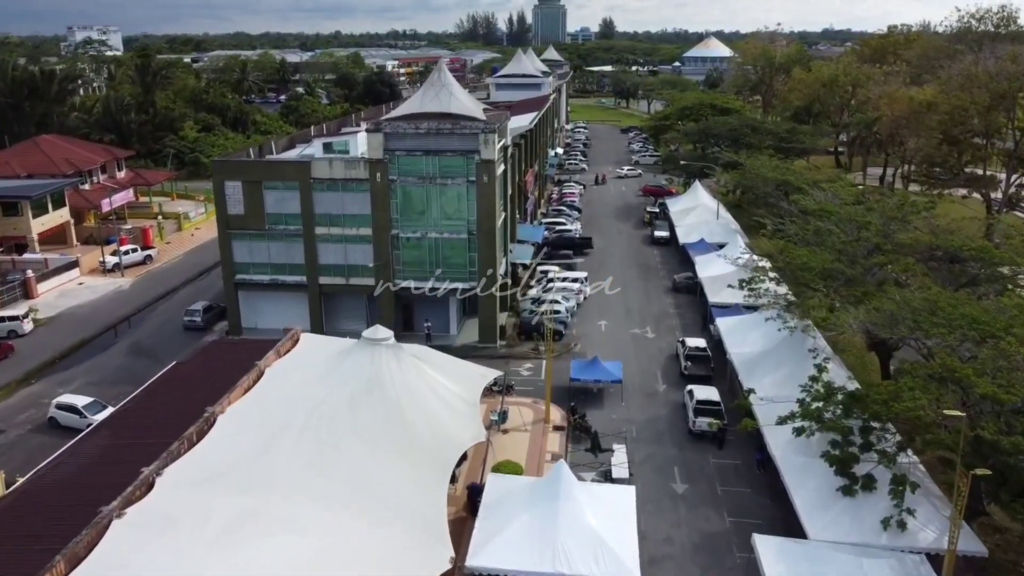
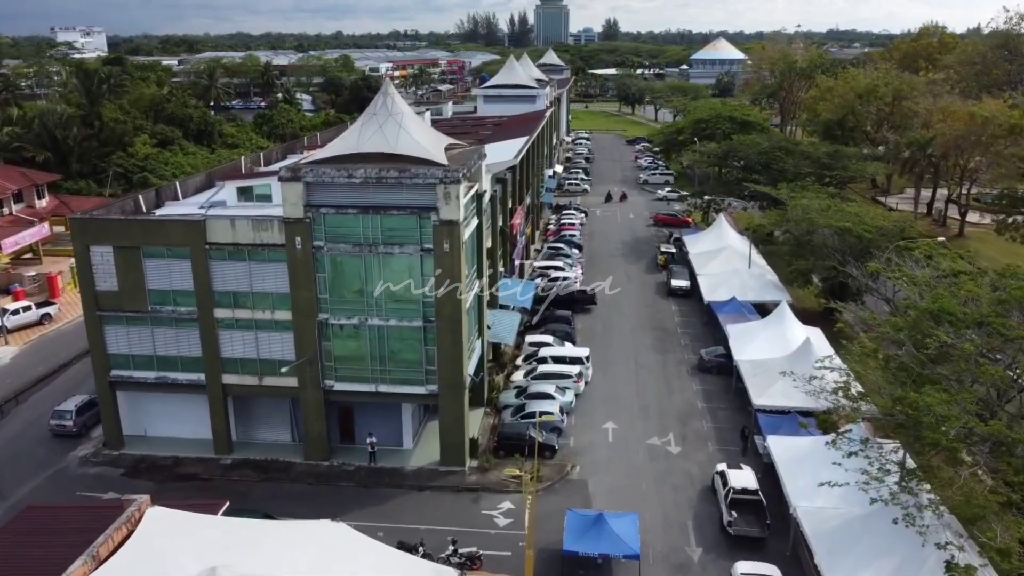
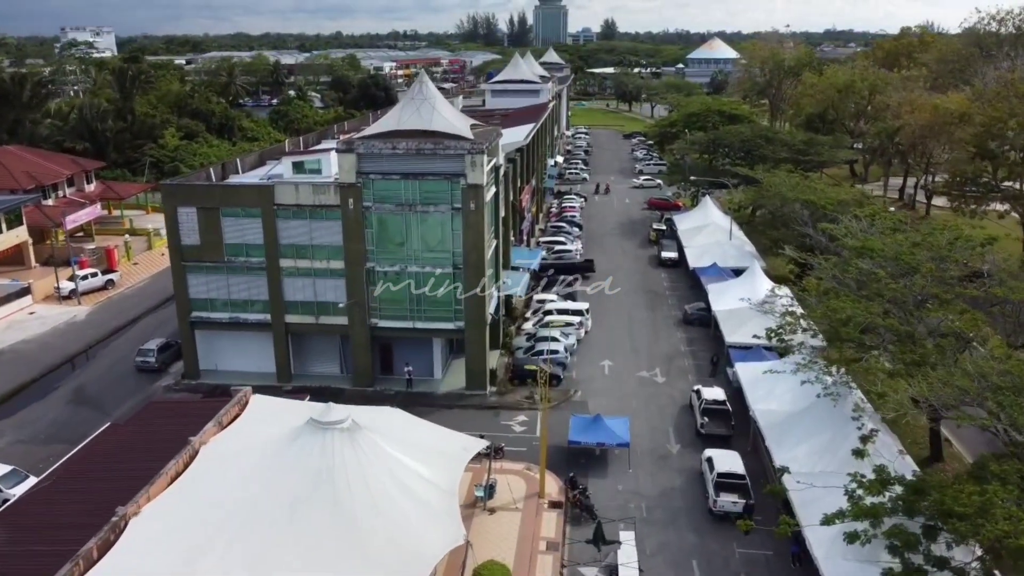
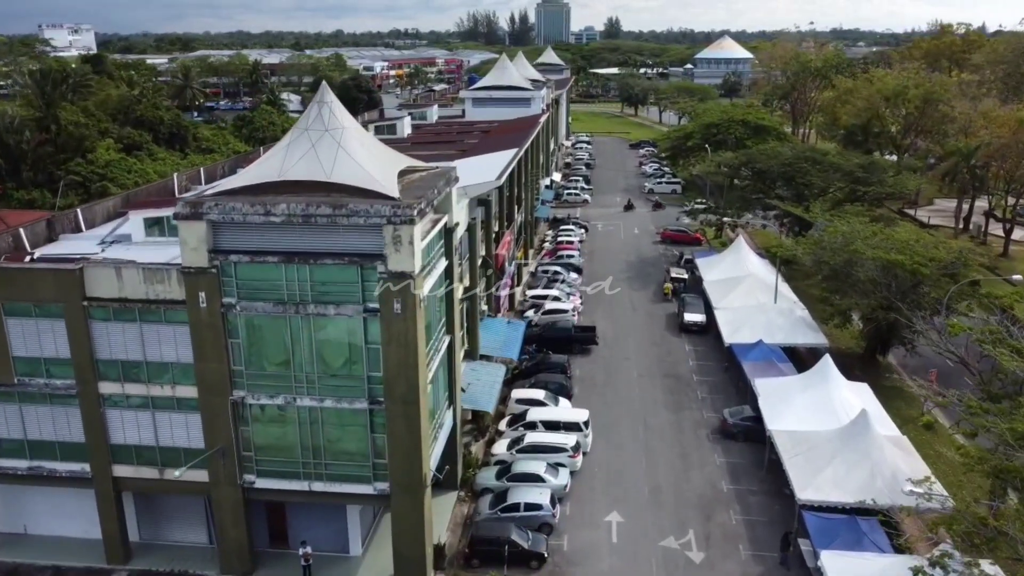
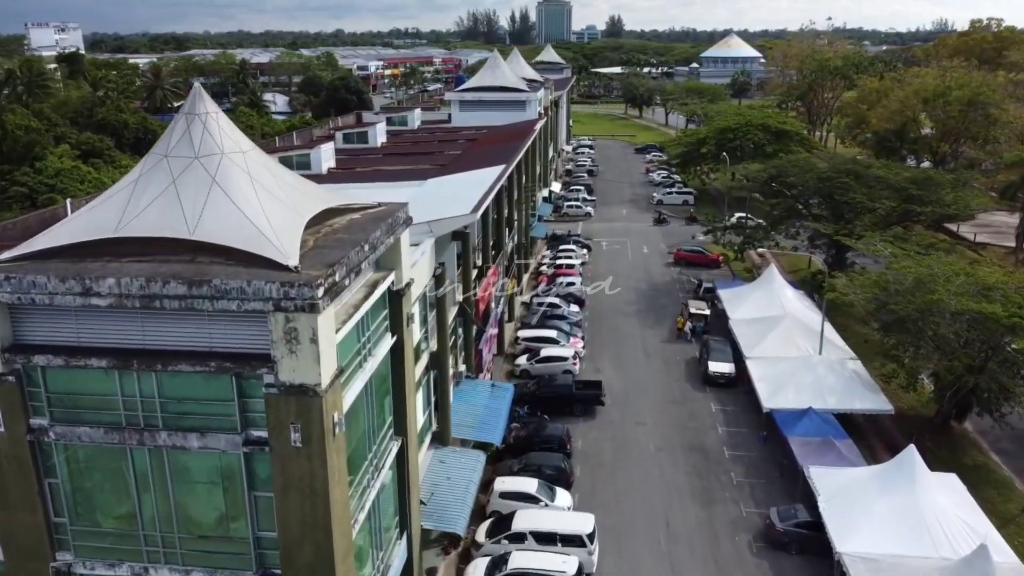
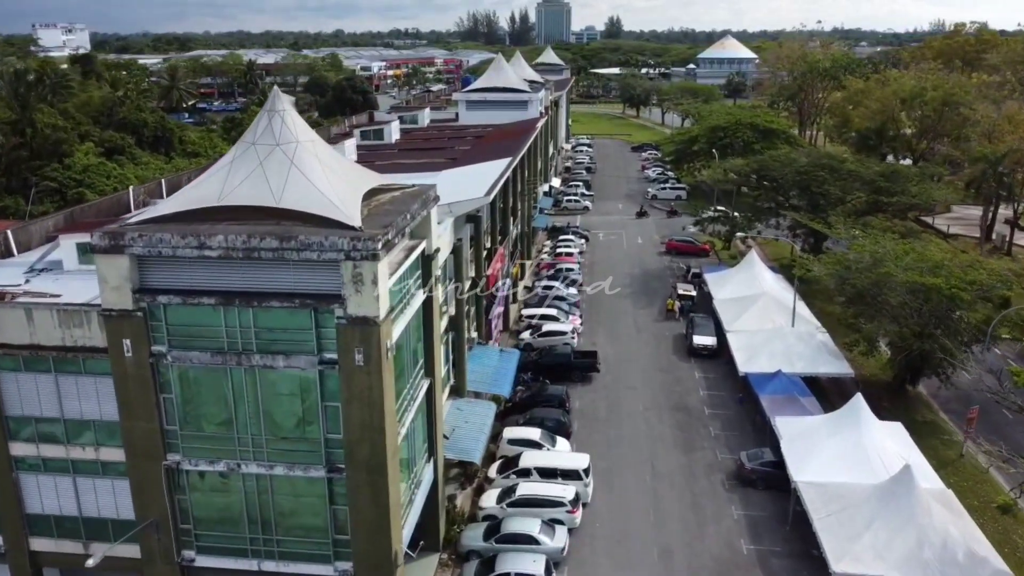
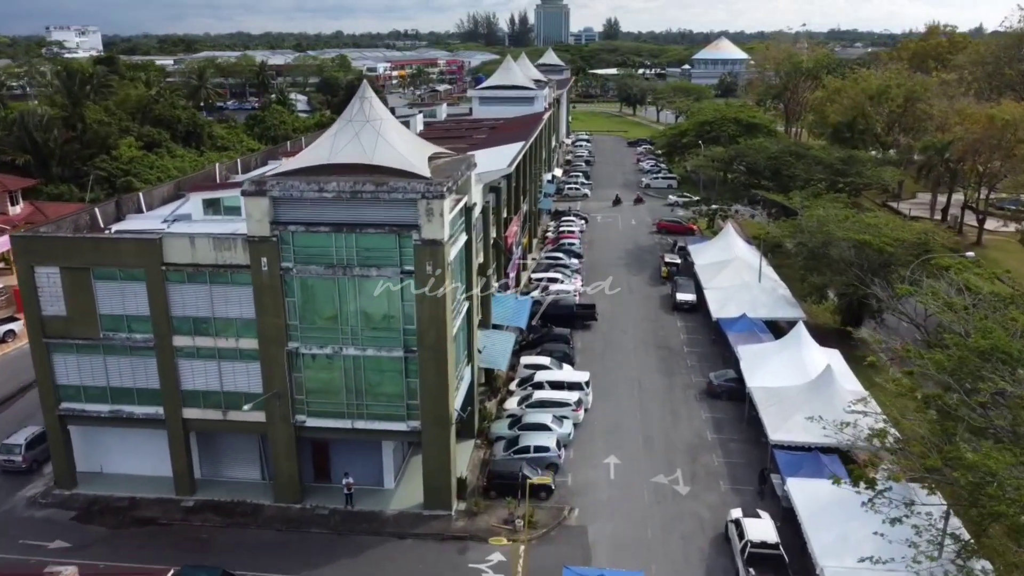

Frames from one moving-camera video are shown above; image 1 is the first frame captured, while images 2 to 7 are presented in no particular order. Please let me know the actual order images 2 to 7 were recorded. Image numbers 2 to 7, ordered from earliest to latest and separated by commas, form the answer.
3, 2, 7, 4, 6, 5
